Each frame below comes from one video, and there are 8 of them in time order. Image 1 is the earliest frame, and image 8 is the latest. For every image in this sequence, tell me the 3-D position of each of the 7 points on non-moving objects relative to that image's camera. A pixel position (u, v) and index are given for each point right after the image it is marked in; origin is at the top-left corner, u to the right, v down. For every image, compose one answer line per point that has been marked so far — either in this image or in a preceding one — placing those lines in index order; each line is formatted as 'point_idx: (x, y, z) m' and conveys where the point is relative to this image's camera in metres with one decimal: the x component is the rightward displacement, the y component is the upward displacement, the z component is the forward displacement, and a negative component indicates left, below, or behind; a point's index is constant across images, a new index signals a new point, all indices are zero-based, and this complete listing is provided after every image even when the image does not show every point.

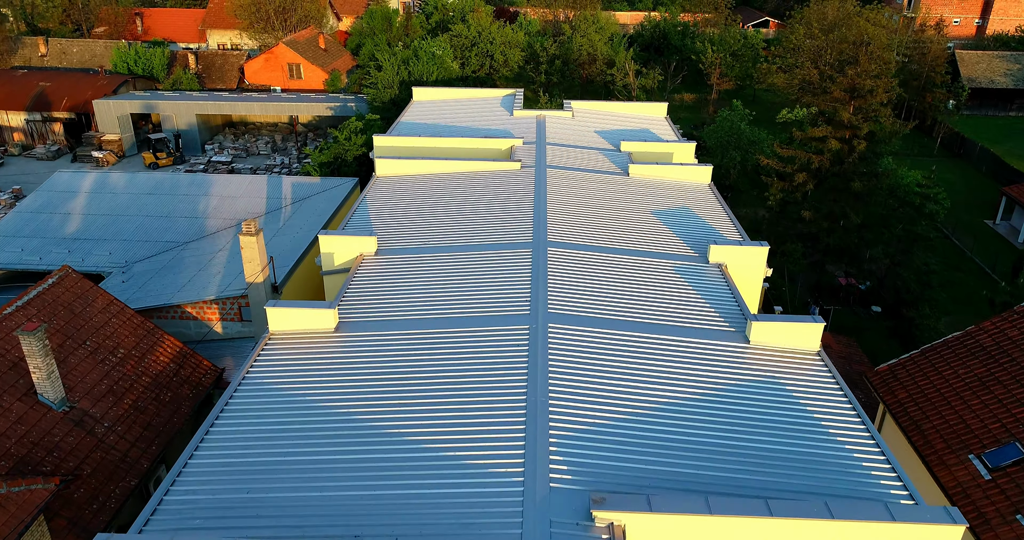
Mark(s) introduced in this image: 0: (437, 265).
0: (-1.9, +0.1, +18.7) m
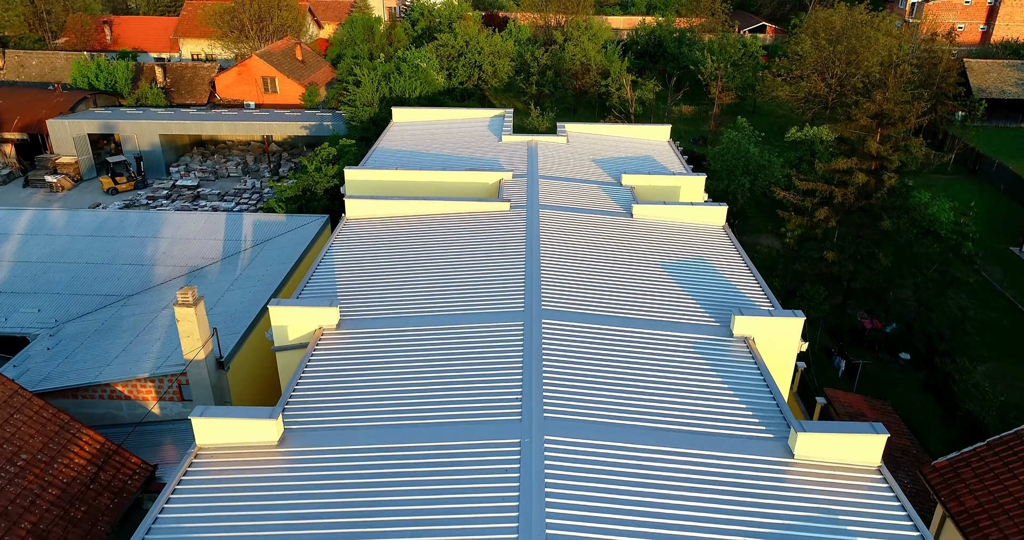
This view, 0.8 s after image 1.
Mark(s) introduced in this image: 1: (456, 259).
0: (-2.2, -1.6, +15.6) m
1: (-1.5, +0.2, +19.7) m
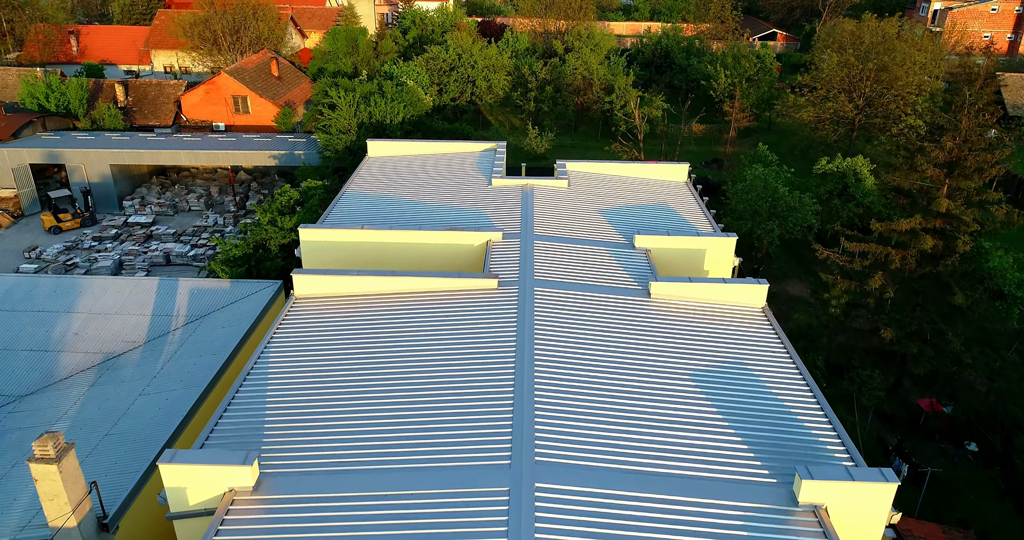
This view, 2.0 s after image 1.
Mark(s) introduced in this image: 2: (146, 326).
0: (-2.5, -3.9, +11.3) m
1: (-1.8, -2.1, +15.3) m
2: (-10.2, -1.6, +20.0) m
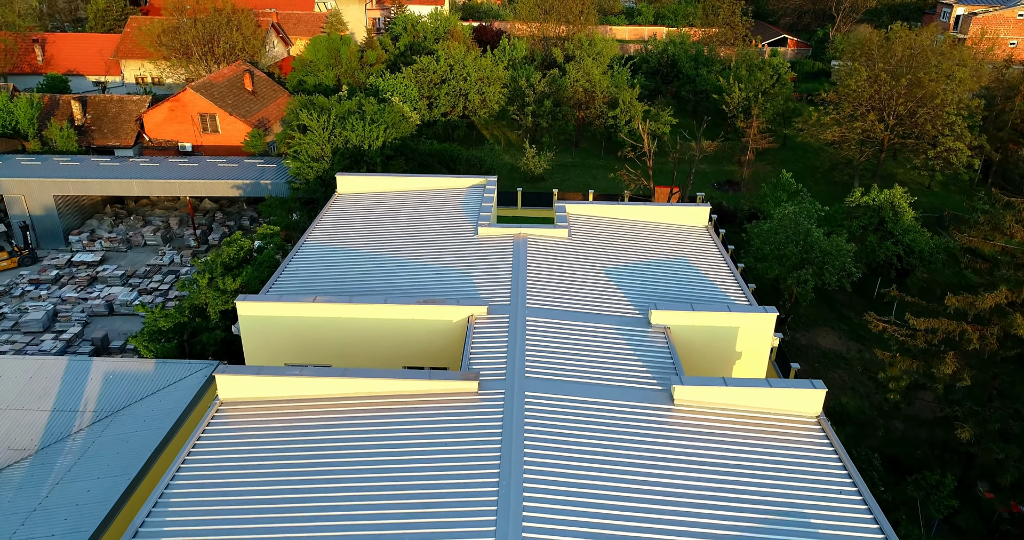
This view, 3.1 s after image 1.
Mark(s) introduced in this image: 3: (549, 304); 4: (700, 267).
0: (-2.8, -5.9, +7.3) m
1: (-2.1, -4.0, +11.3) m
2: (-10.5, -3.5, +16.0) m
3: (+0.9, -0.8, +17.4) m
4: (+5.2, +0.1, +20.0) m
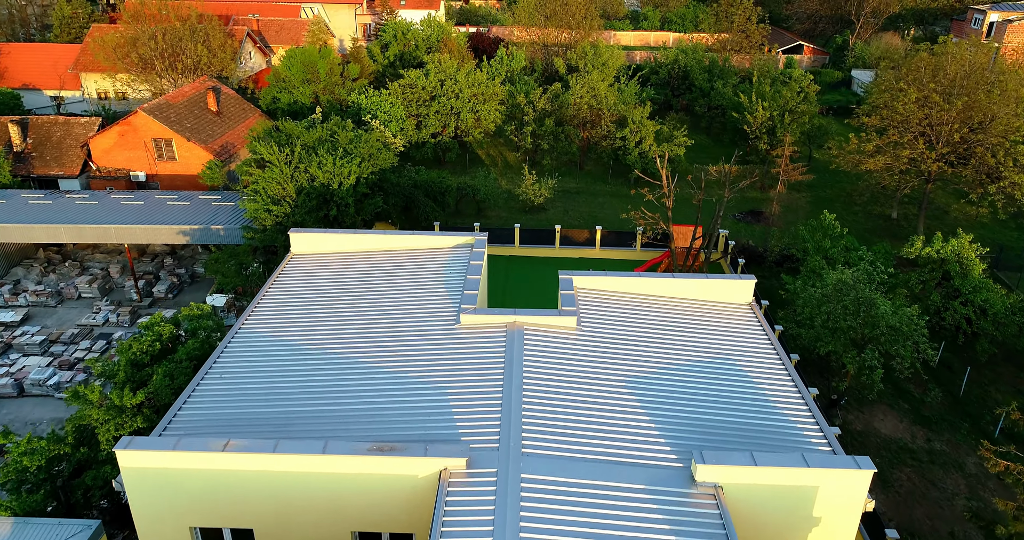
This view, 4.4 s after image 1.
0: (-3.0, -8.1, +2.5) m
1: (-2.3, -6.2, +6.5) m
2: (-10.7, -5.7, +11.2) m
3: (+0.7, -3.1, +12.6) m
4: (+5.0, -2.2, +15.2) m
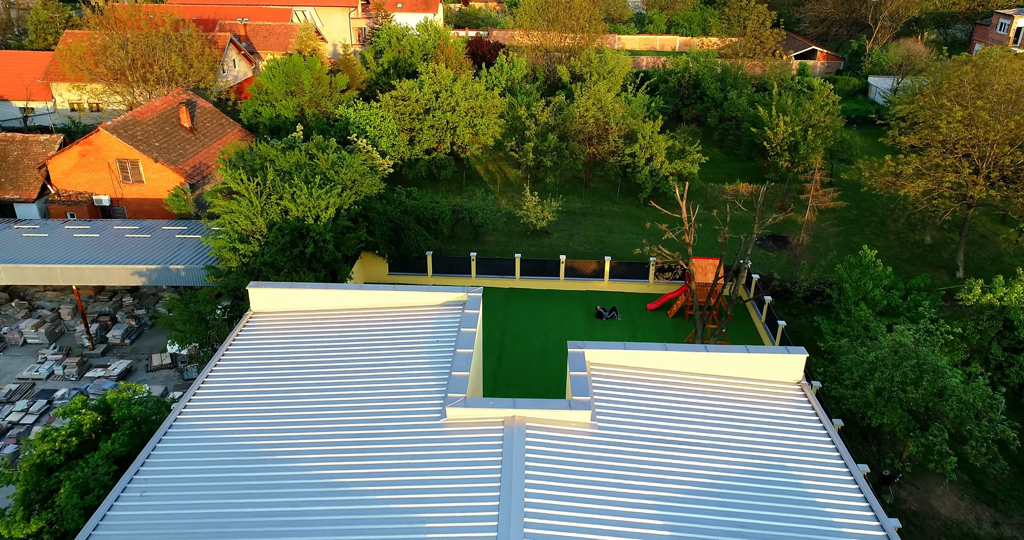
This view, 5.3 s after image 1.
0: (-3.1, -9.6, -0.7) m
1: (-2.4, -7.7, +3.3) m
2: (-10.7, -7.2, +8.0) m
3: (+0.6, -4.6, +9.4) m
4: (+5.0, -3.7, +12.0) m
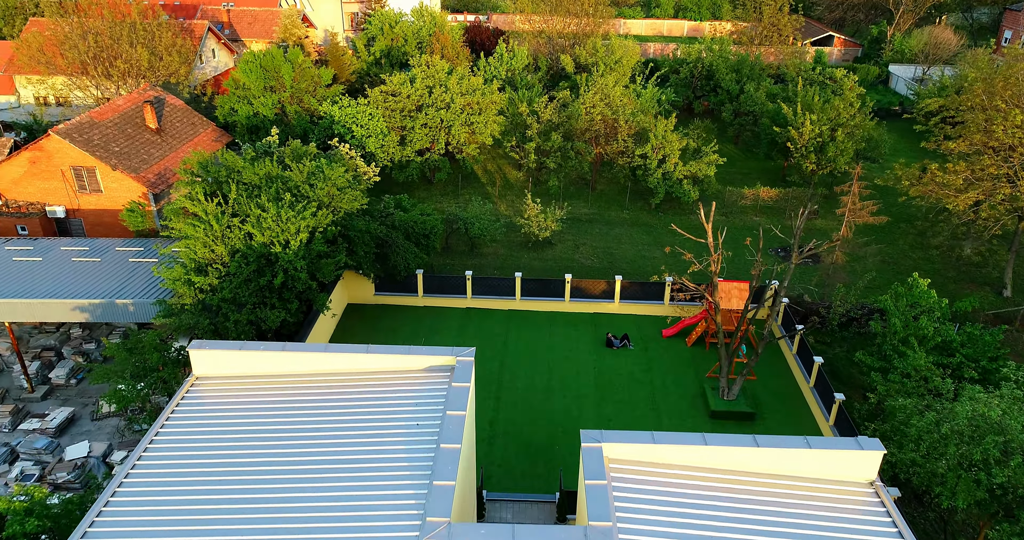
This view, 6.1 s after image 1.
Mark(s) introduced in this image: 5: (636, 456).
0: (-3.1, -11.2, -3.7) m
1: (-2.4, -9.2, +0.3) m
2: (-10.7, -8.6, +5.0) m
3: (+0.6, -5.9, +6.3) m
4: (+5.0, -5.0, +8.8) m
5: (+2.1, -3.0, +12.1) m
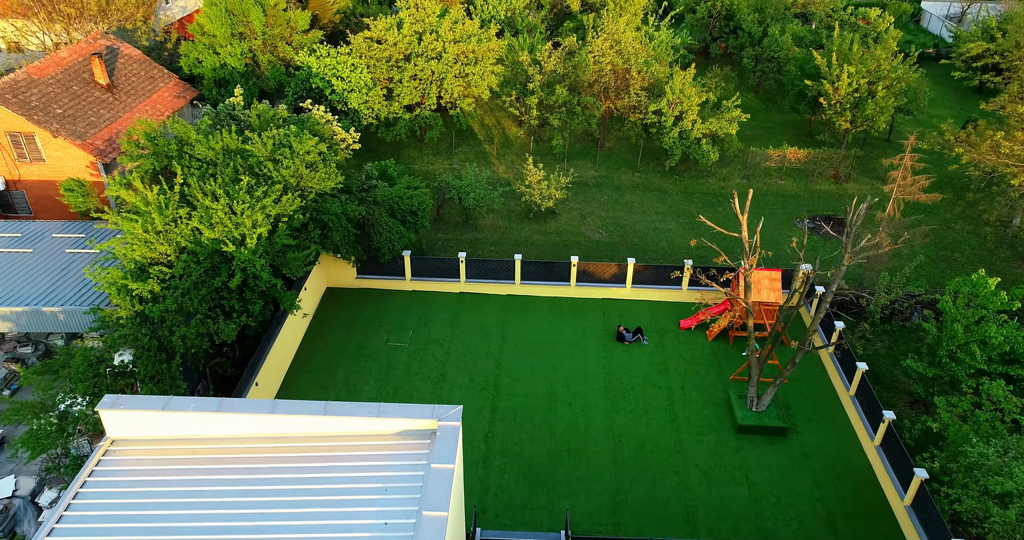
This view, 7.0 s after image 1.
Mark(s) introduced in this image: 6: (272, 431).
0: (-3.2, -13.4, -5.8) m
1: (-2.5, -11.1, -2.0) m
2: (-10.8, -10.0, +2.7) m
3: (+0.5, -7.3, +3.6) m
4: (+4.9, -6.1, +6.1) m
5: (+2.1, -3.8, +9.2) m
6: (-4.0, -2.5, +11.8) m
